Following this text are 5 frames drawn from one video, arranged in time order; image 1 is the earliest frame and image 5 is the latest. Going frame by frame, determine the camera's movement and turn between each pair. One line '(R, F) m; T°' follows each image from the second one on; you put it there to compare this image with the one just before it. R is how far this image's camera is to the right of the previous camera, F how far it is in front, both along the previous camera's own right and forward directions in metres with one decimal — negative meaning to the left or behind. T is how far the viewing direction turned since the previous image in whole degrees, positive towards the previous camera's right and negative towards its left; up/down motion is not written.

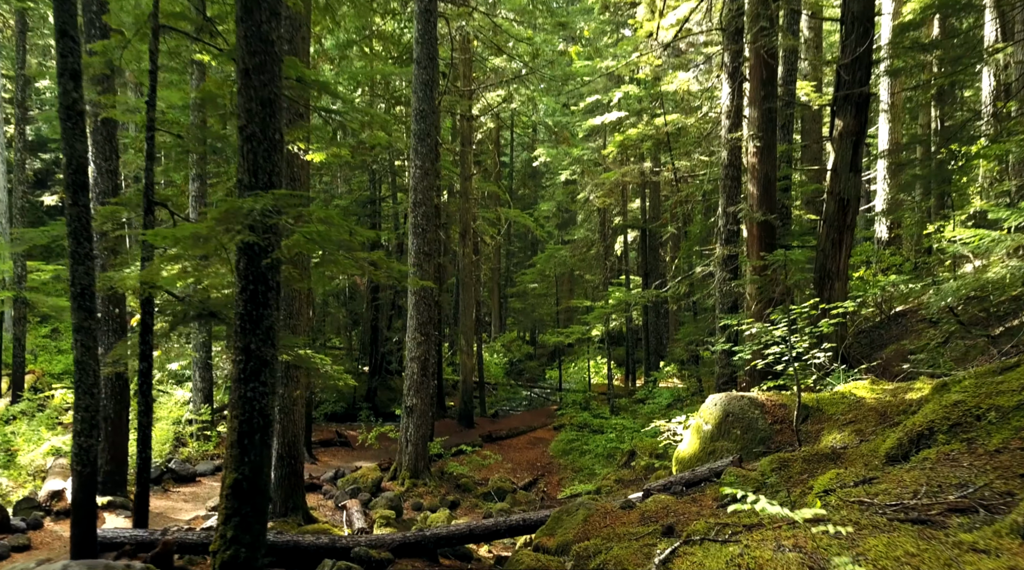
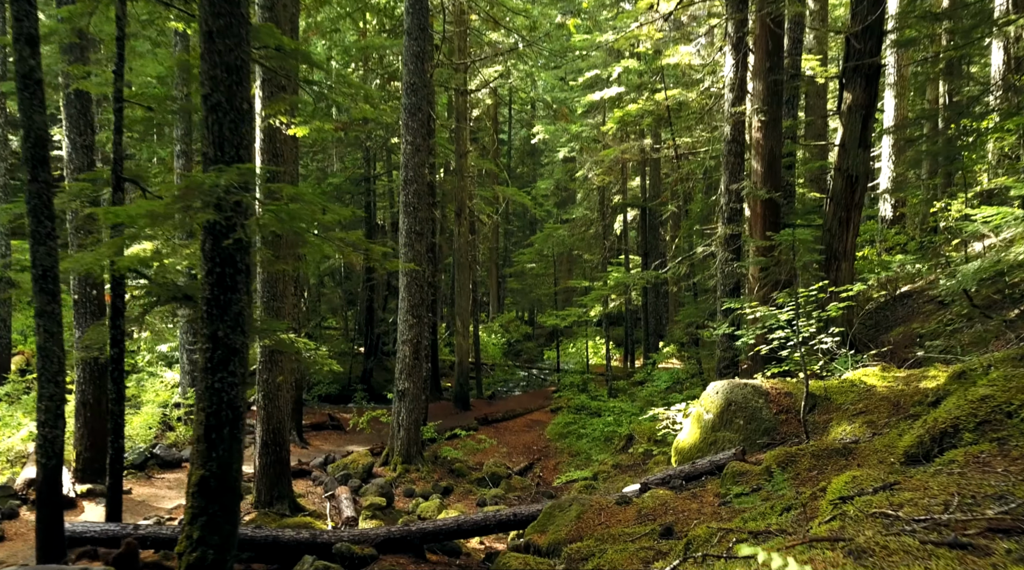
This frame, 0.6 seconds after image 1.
(+0.1, +0.5) m; 0°
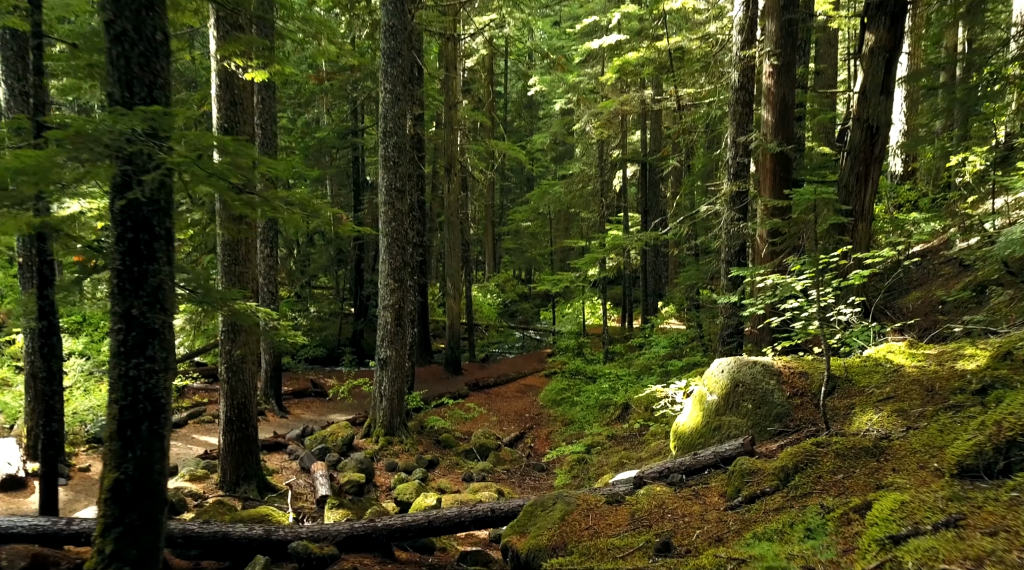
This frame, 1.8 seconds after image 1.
(+0.2, +1.0) m; 0°
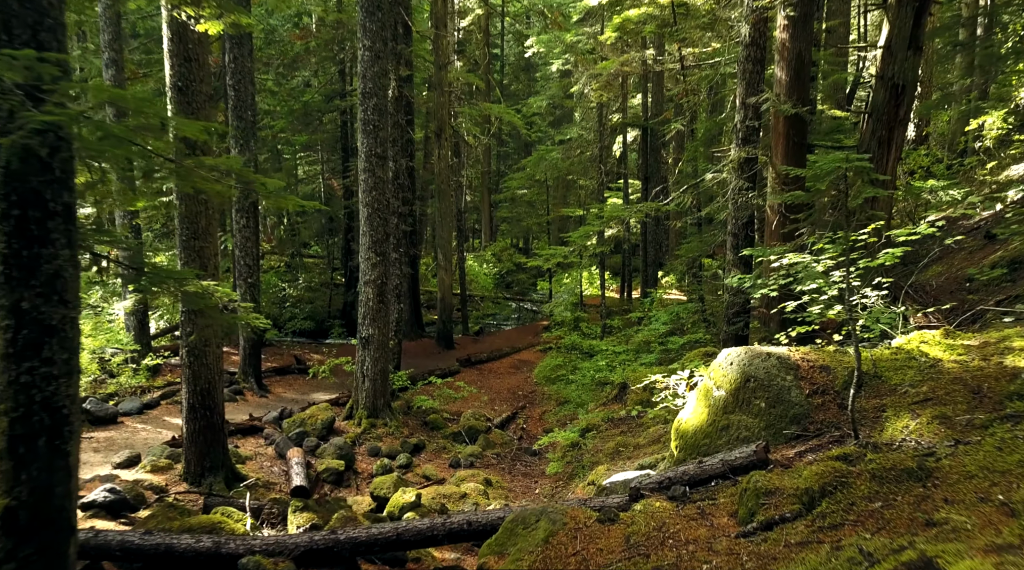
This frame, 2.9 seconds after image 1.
(+0.2, +0.9) m; 0°
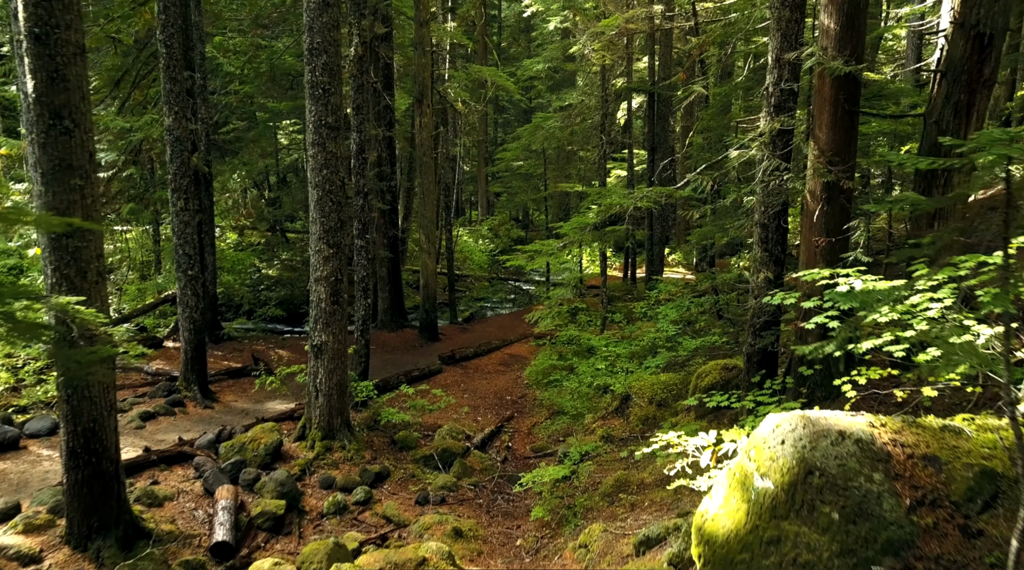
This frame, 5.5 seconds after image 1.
(+0.3, +2.3) m; 0°
